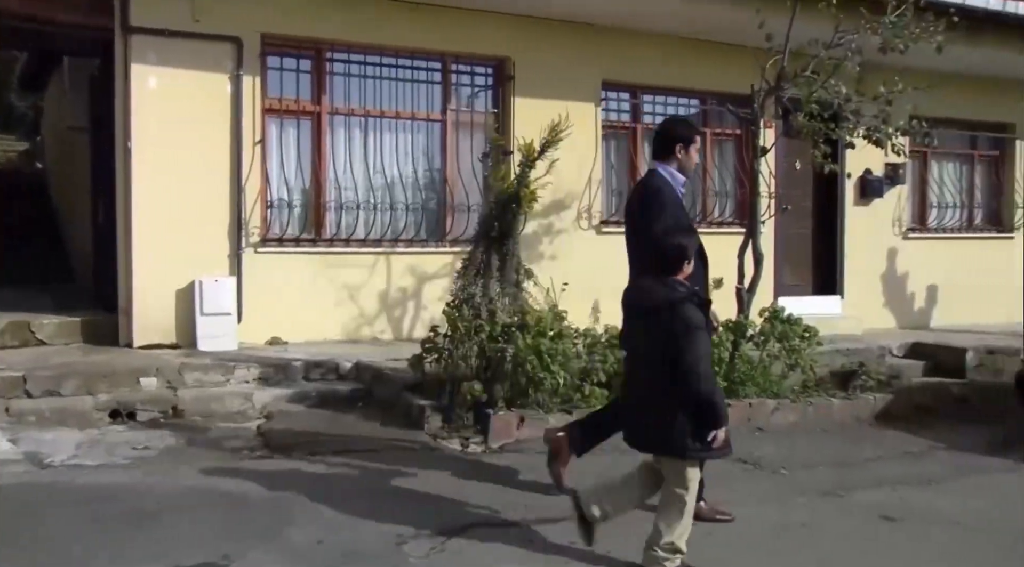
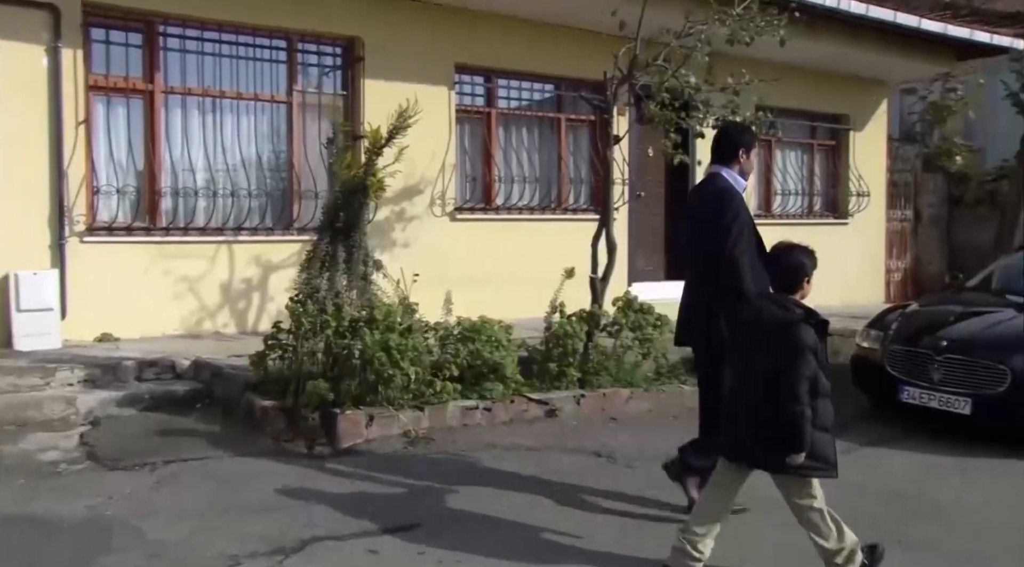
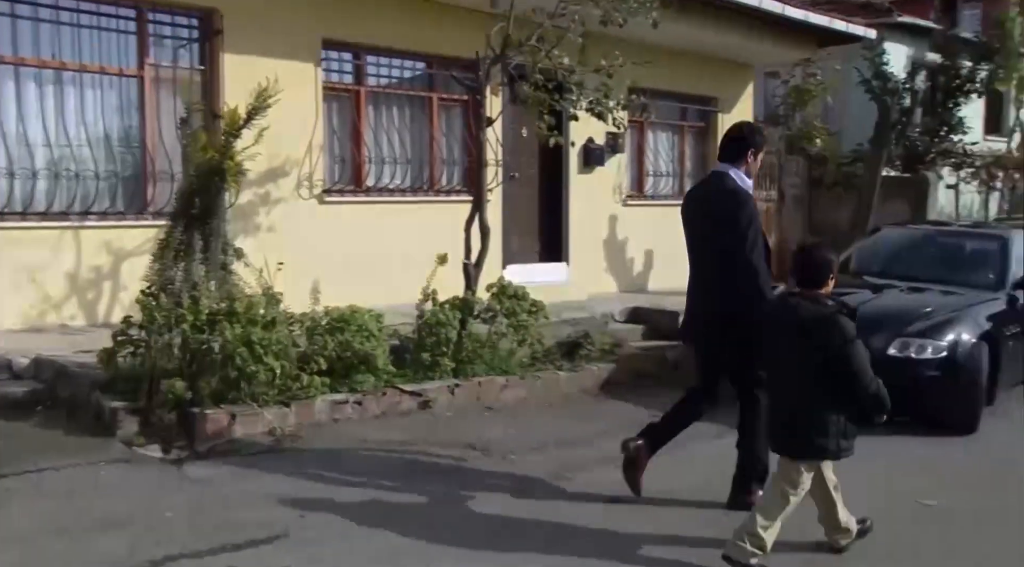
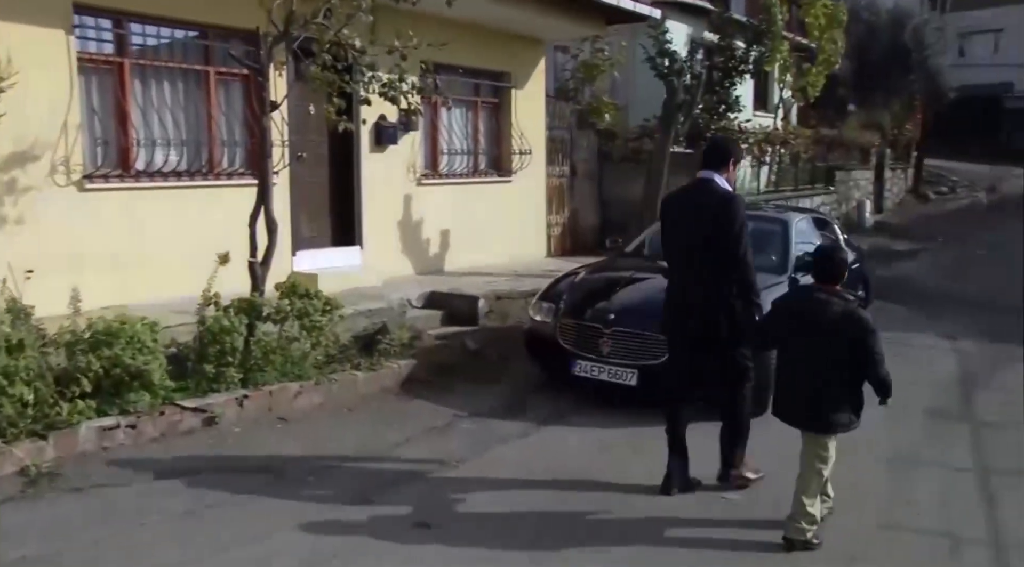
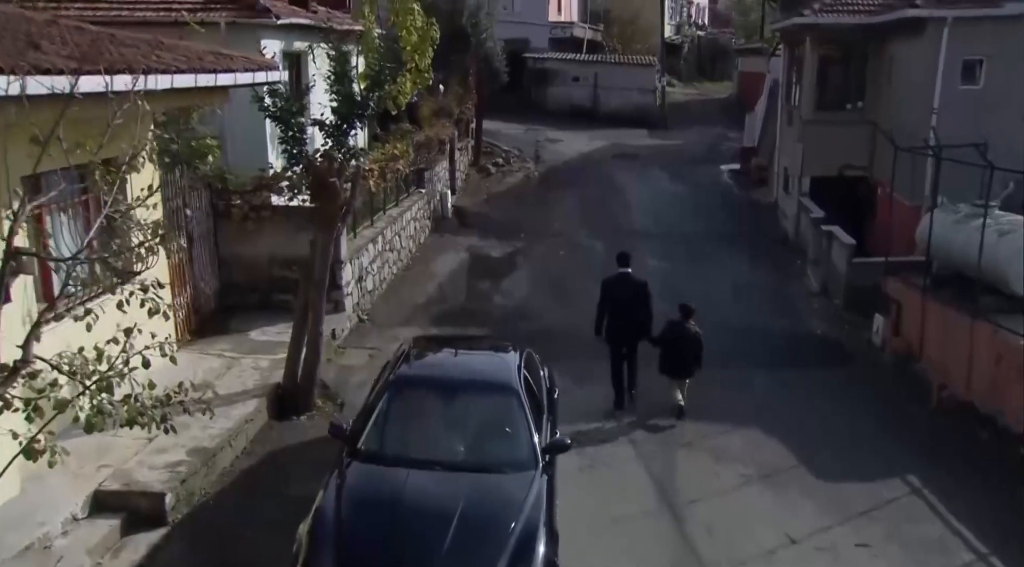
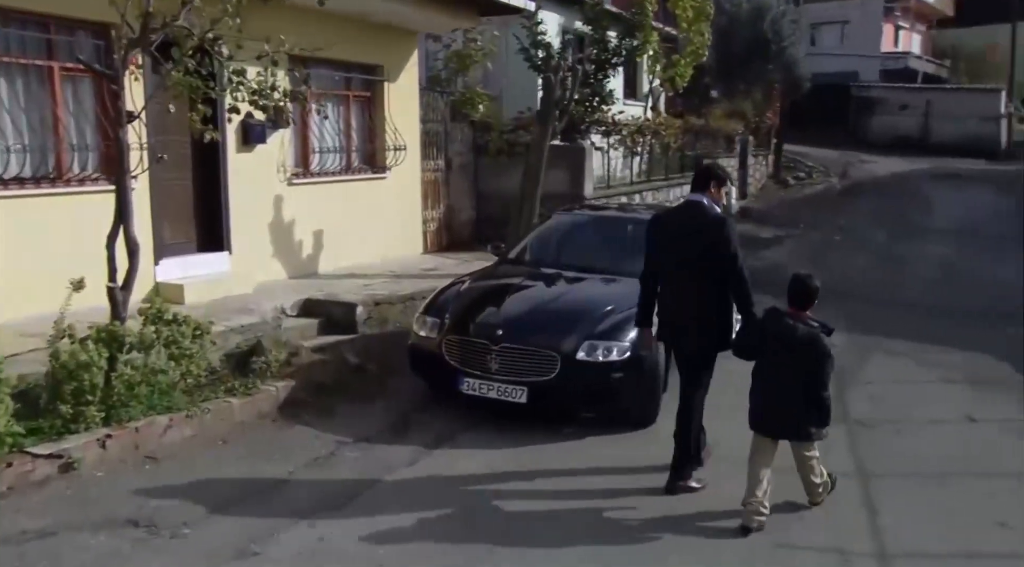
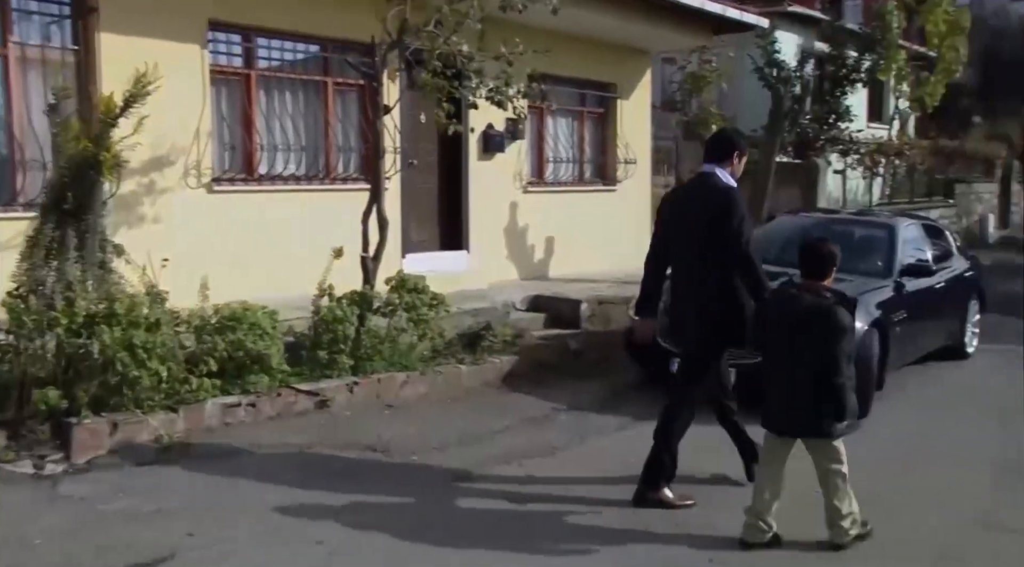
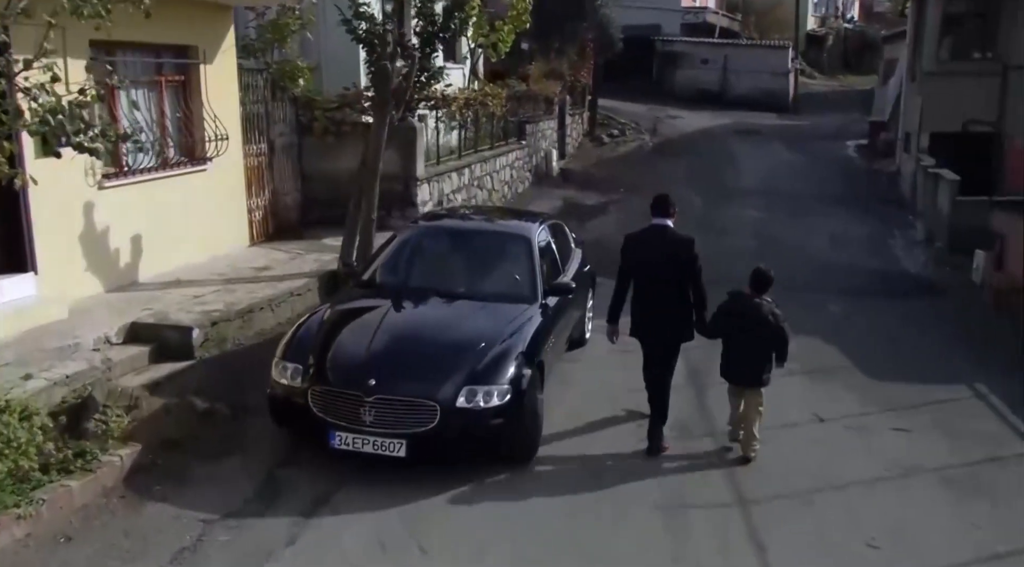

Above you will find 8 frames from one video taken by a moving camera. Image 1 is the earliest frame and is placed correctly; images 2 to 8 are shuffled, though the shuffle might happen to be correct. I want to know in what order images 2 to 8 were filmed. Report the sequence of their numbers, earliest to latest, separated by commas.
2, 3, 7, 4, 6, 8, 5
